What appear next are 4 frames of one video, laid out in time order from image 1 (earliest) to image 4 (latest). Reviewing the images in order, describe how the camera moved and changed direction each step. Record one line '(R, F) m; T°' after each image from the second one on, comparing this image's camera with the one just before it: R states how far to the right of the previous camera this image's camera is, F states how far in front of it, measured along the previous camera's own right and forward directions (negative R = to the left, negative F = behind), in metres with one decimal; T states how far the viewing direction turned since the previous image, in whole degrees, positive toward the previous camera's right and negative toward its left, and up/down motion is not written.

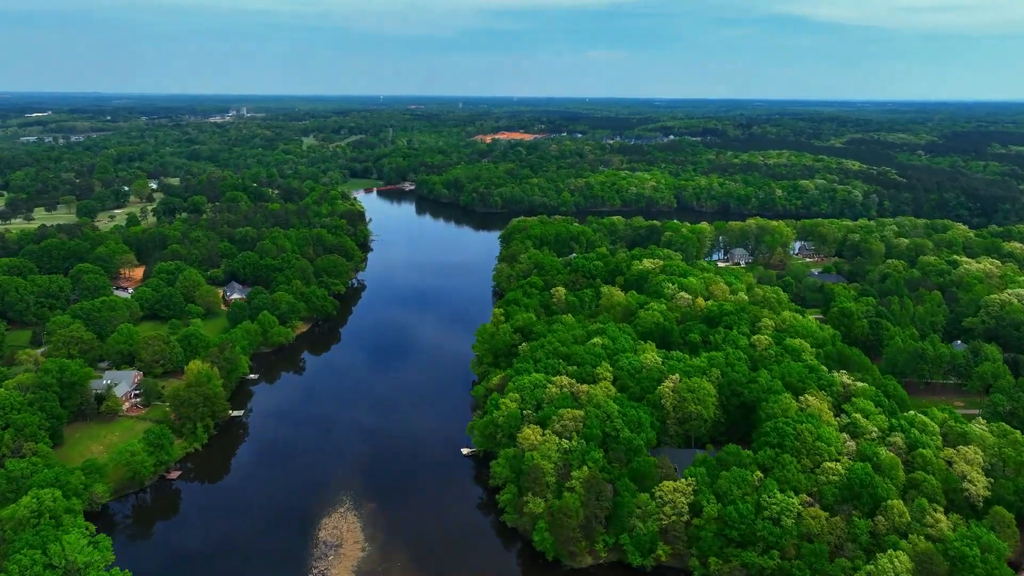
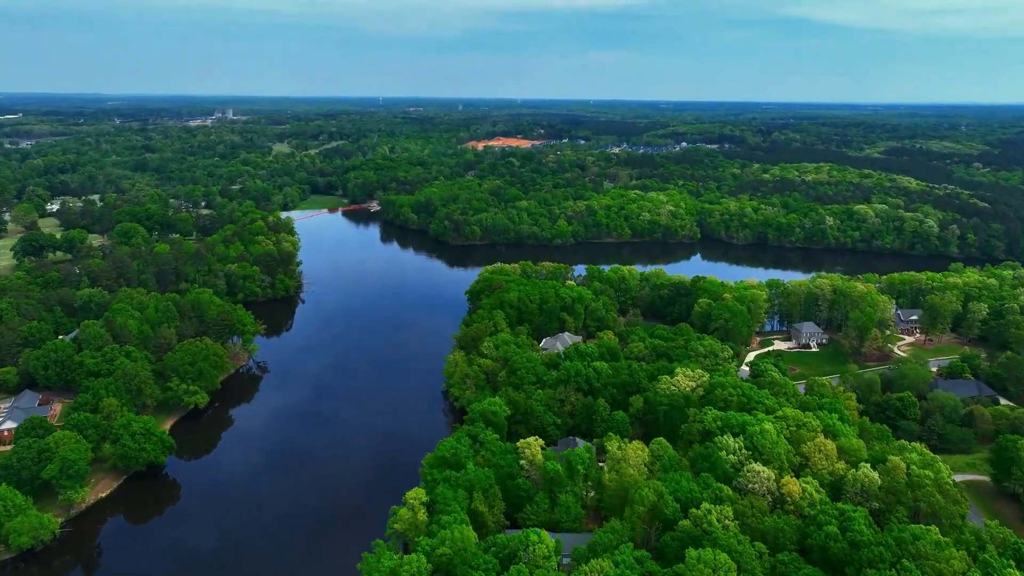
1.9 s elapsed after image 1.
(+2.8, +22.3) m; 0°
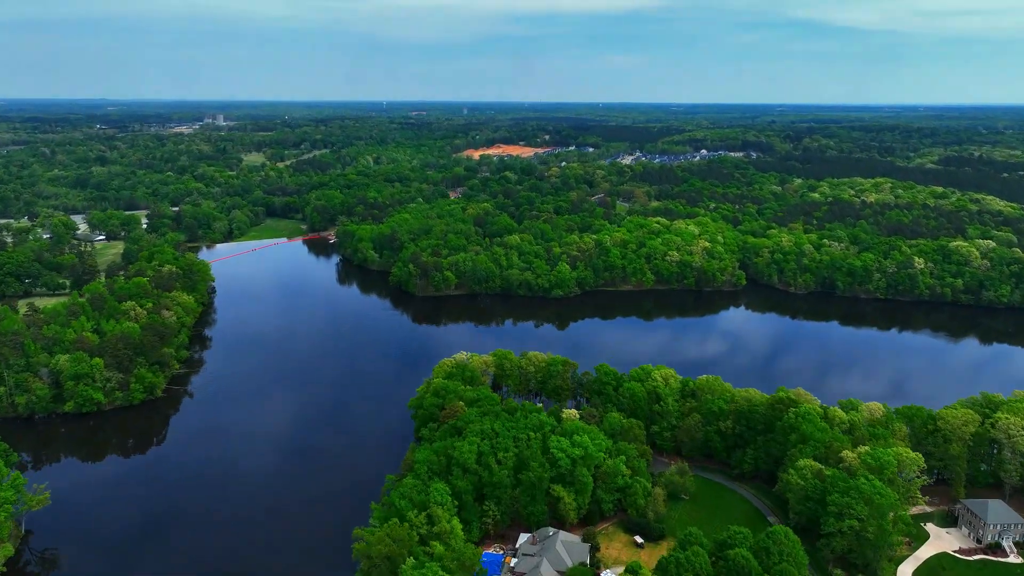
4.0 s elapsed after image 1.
(+2.2, +21.3) m; -1°
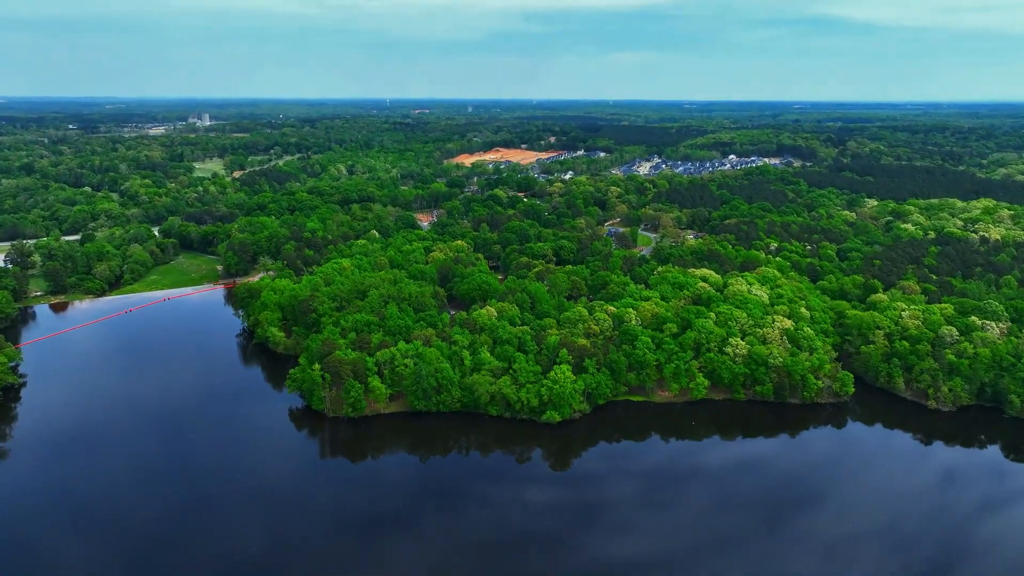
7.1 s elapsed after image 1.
(+2.5, +25.6) m; -1°
